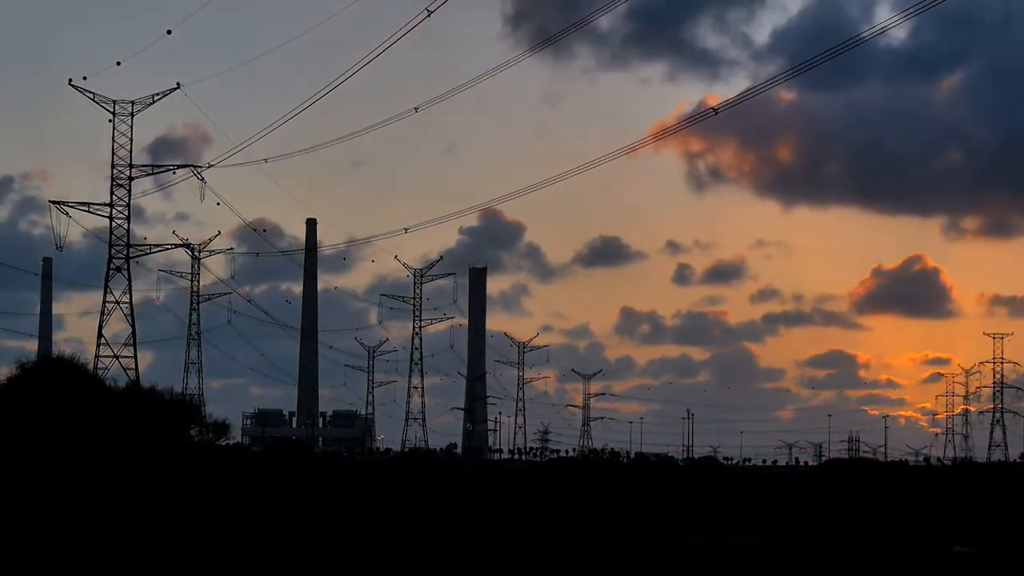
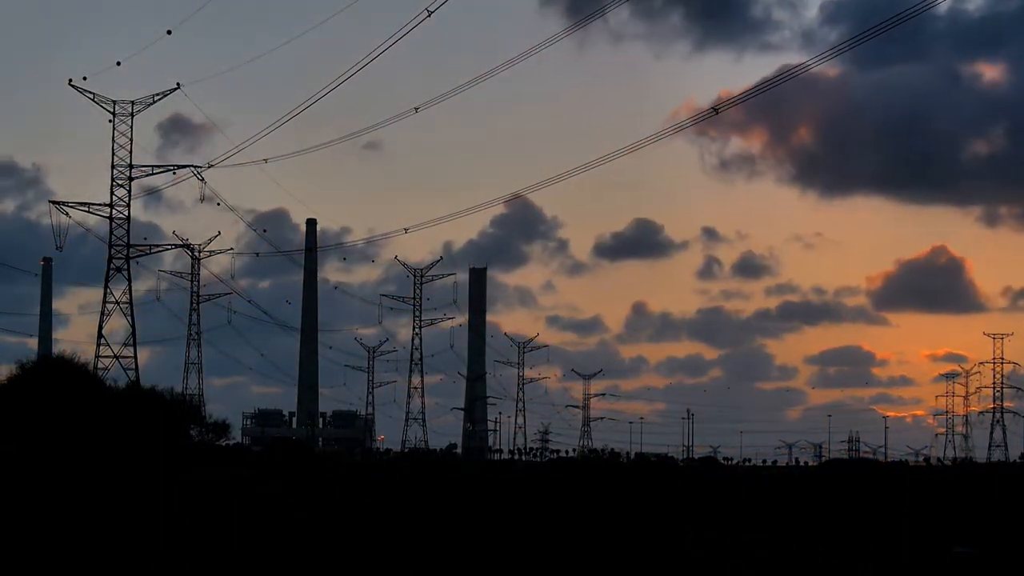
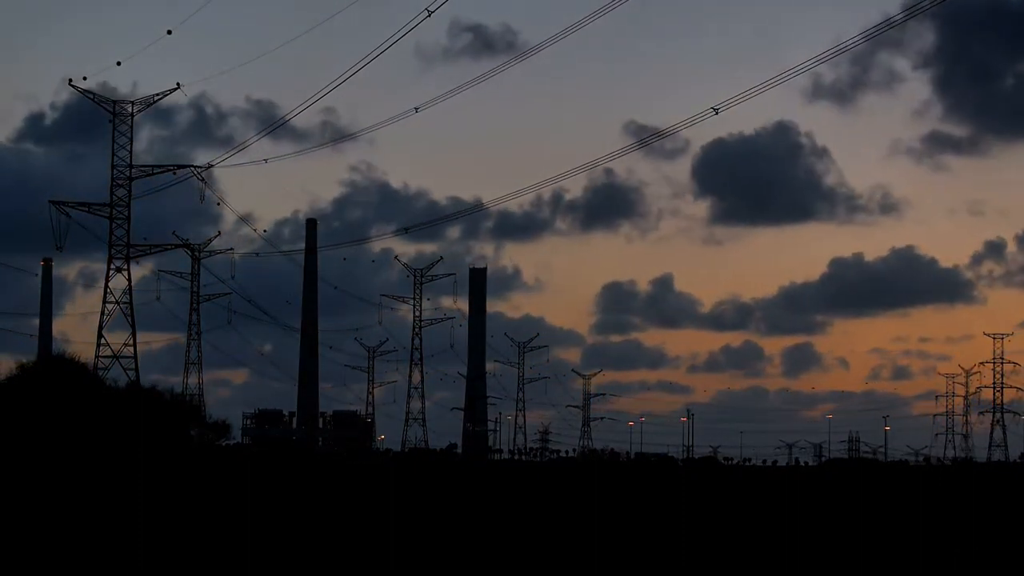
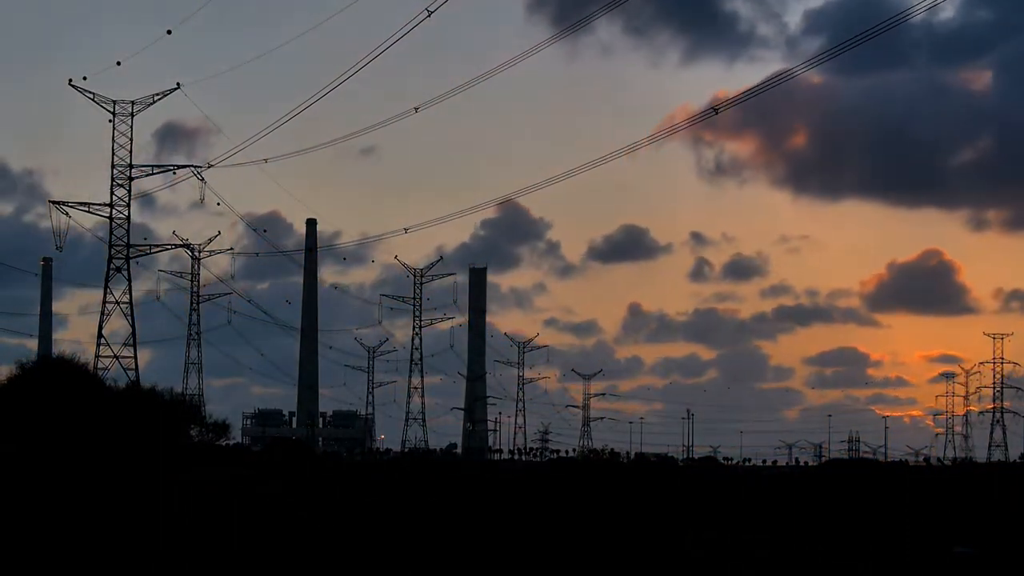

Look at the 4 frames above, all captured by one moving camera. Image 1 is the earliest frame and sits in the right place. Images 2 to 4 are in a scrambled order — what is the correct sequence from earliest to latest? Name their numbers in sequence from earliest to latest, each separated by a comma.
4, 2, 3
